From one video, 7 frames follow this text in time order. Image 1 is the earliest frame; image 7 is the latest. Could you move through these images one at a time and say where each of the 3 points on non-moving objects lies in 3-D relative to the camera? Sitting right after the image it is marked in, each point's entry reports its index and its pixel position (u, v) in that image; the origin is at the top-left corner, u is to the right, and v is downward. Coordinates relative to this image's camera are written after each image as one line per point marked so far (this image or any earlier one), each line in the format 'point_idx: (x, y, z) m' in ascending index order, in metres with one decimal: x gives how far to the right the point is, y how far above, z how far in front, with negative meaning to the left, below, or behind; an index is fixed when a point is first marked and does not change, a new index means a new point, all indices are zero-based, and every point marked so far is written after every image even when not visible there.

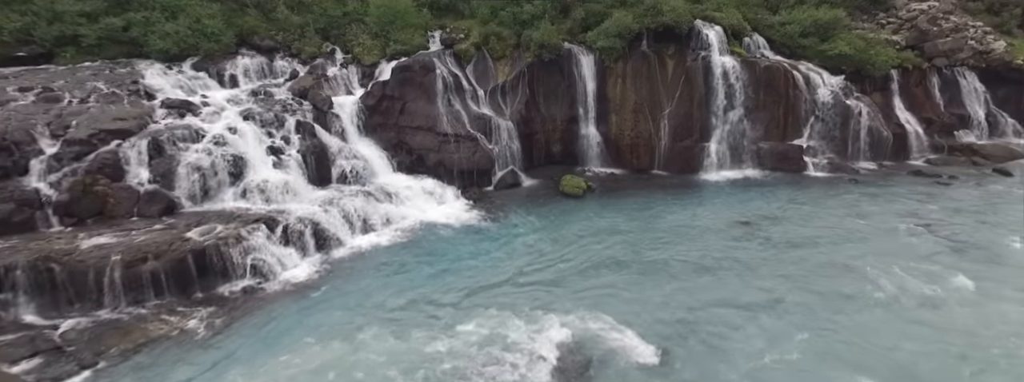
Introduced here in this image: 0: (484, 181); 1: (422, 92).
0: (-1.2, +0.5, +18.5) m
1: (-3.8, +4.3, +18.4) m
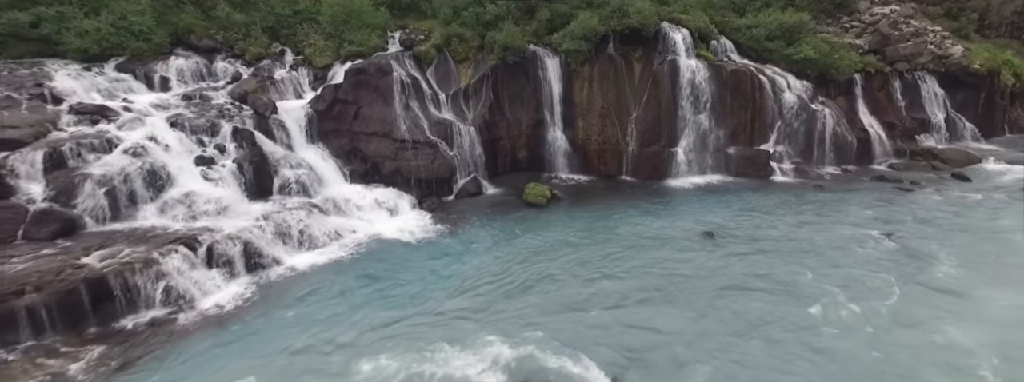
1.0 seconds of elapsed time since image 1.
0: (-2.7, +0.1, +17.5) m
1: (-5.4, +3.9, +17.3) m
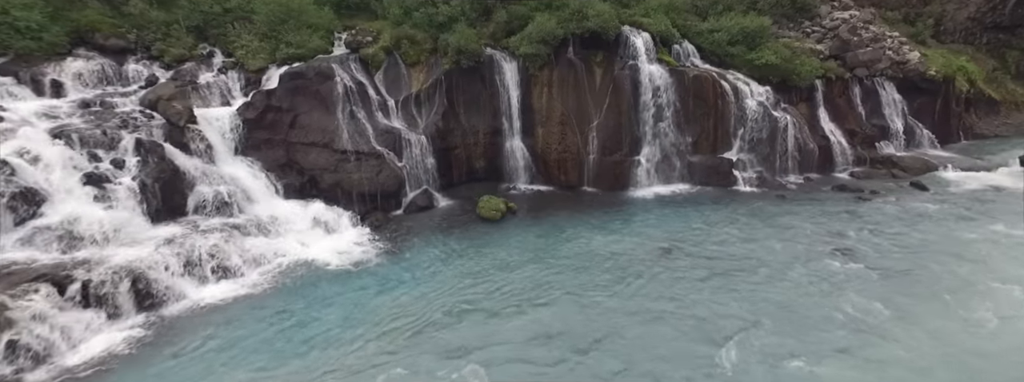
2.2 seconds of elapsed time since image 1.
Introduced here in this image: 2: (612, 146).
0: (-4.5, -0.5, +16.0) m
1: (-7.2, +3.3, +15.8) m
2: (+4.4, +2.0, +18.7) m
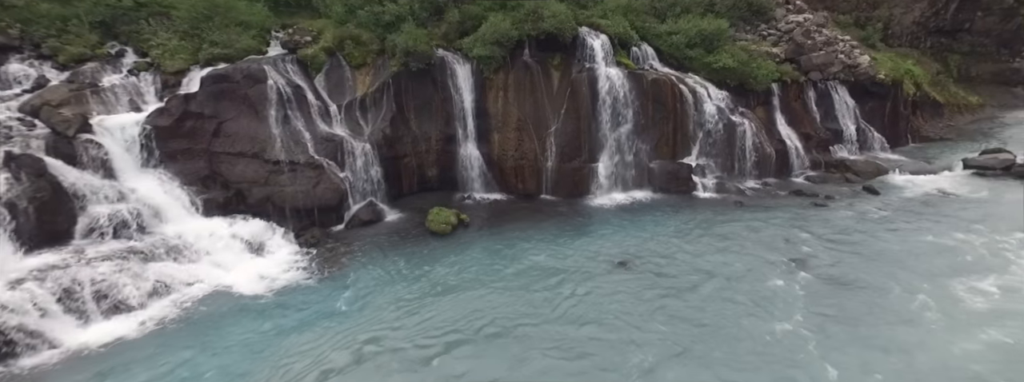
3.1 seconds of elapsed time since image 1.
0: (-6.2, -1.0, +14.6) m
1: (-8.9, +2.8, +14.2) m
2: (+2.5, +1.6, +18.0) m
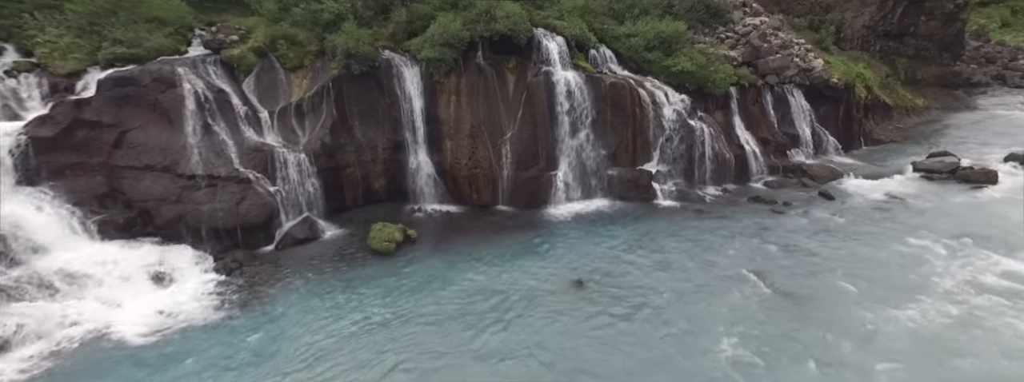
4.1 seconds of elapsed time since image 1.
0: (-7.8, -1.5, +13.2) m
1: (-10.6, +2.2, +12.6) m
2: (+0.6, +1.2, +17.1) m
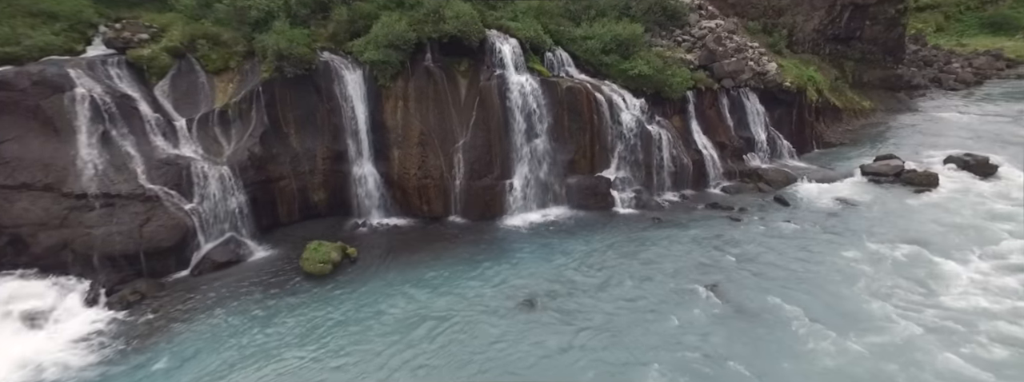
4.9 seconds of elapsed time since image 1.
0: (-9.2, -2.1, +11.7) m
1: (-12.0, +1.6, +10.9) m
2: (-1.2, +0.8, +16.2) m
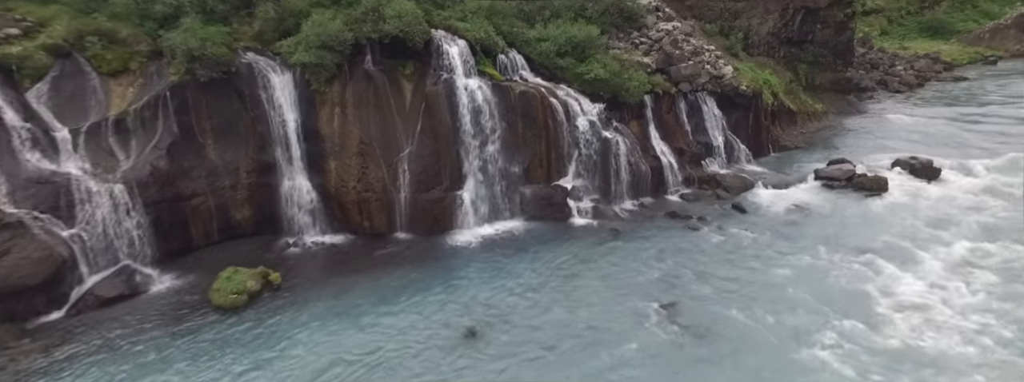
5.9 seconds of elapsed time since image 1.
0: (-10.7, -2.7, +10.0) m
1: (-13.4, +0.9, +8.9) m
2: (-3.0, +0.4, +15.0) m
